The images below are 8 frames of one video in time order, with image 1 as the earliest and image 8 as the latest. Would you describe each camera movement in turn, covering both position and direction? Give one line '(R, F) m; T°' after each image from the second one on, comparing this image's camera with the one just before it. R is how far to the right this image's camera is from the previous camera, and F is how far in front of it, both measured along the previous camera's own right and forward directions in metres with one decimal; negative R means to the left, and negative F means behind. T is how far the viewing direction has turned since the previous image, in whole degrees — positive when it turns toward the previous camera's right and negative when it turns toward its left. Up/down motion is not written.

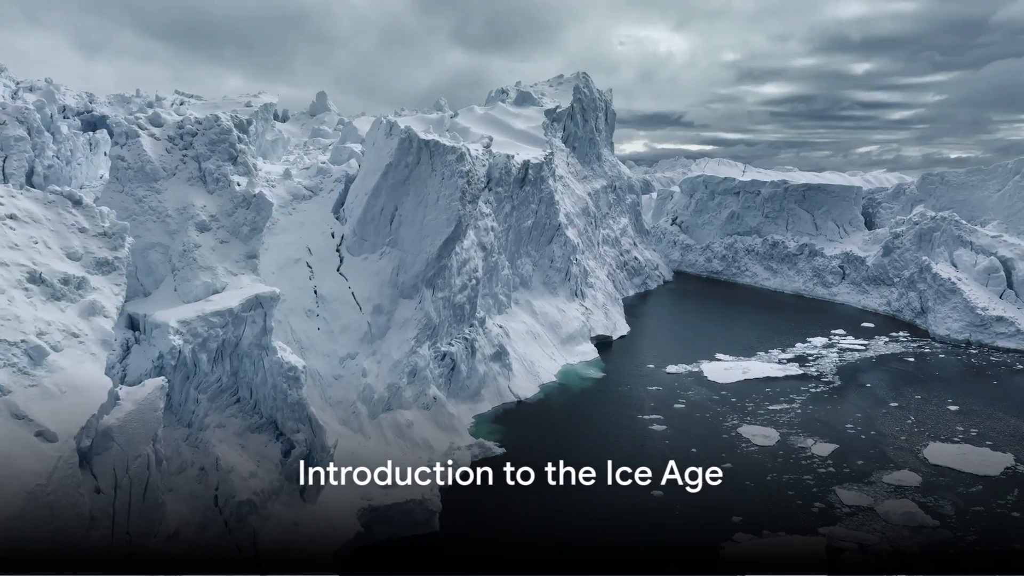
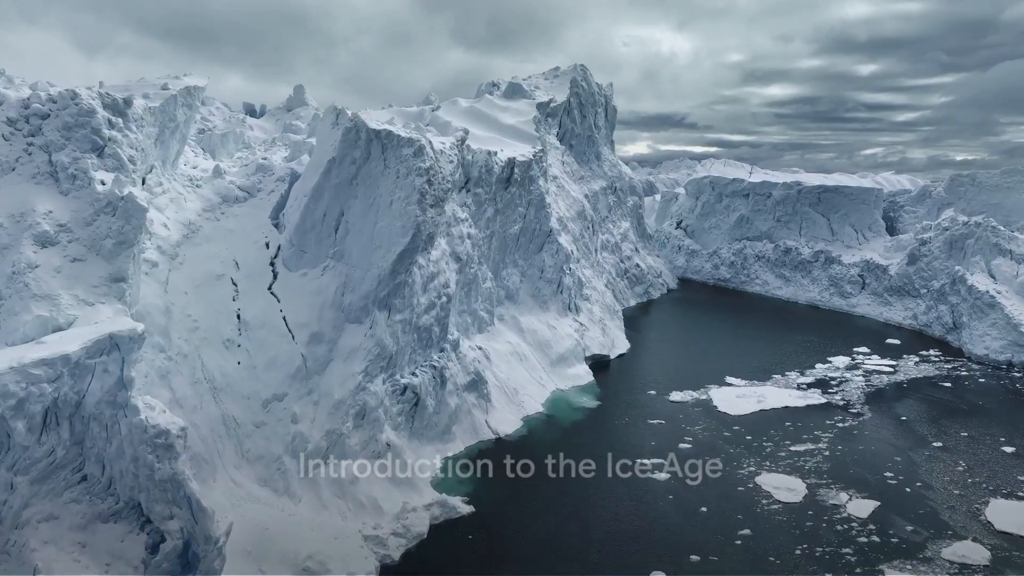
(+1.3, +6.9) m; 0°
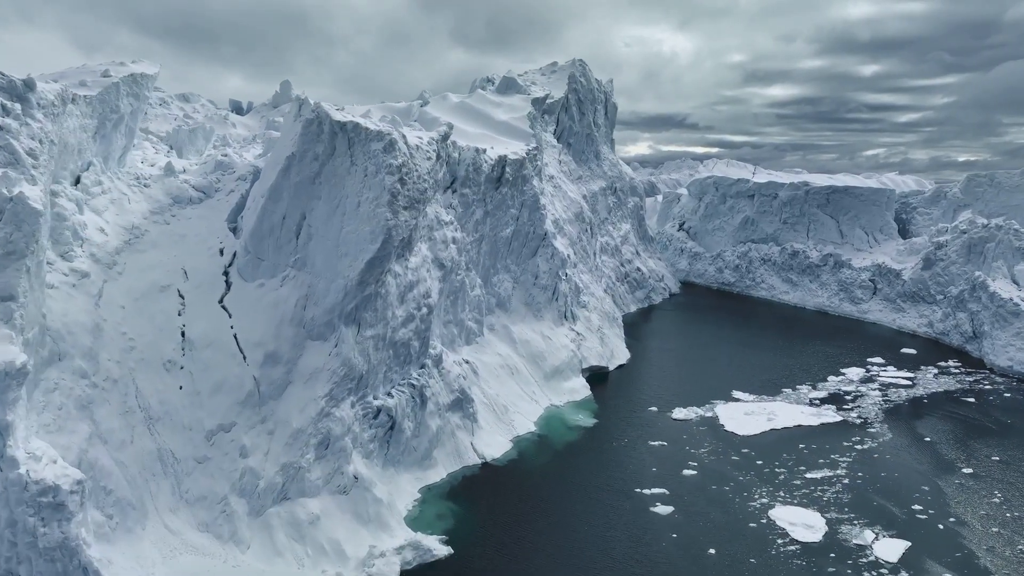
(+0.6, +3.6) m; 0°
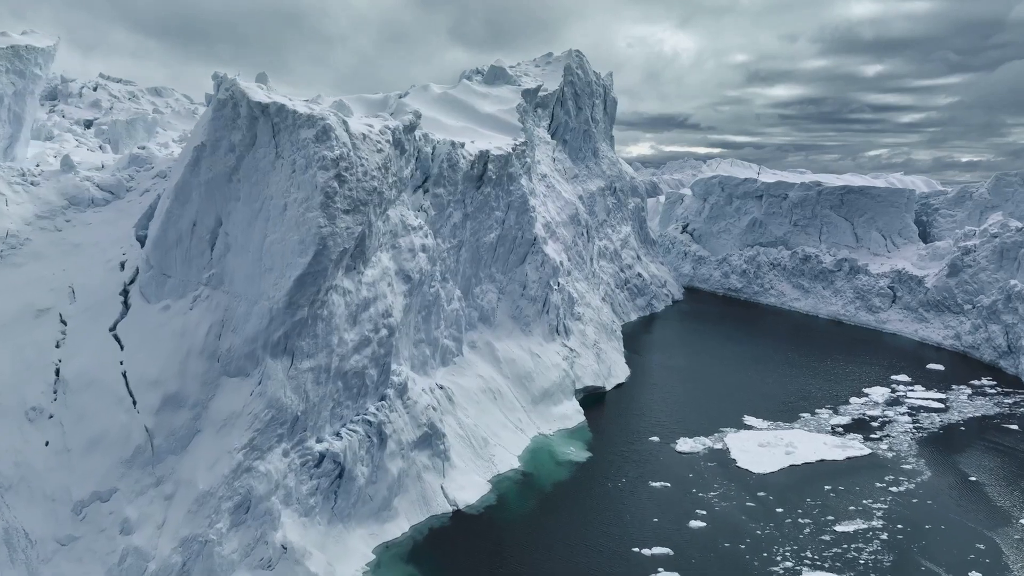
(+1.0, +5.6) m; 0°
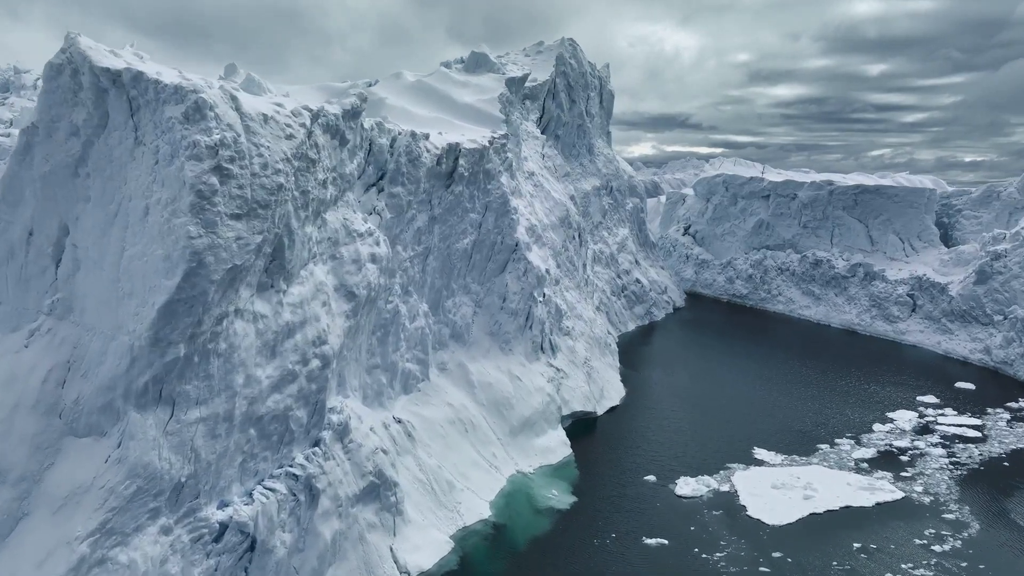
(+1.3, +5.7) m; 0°
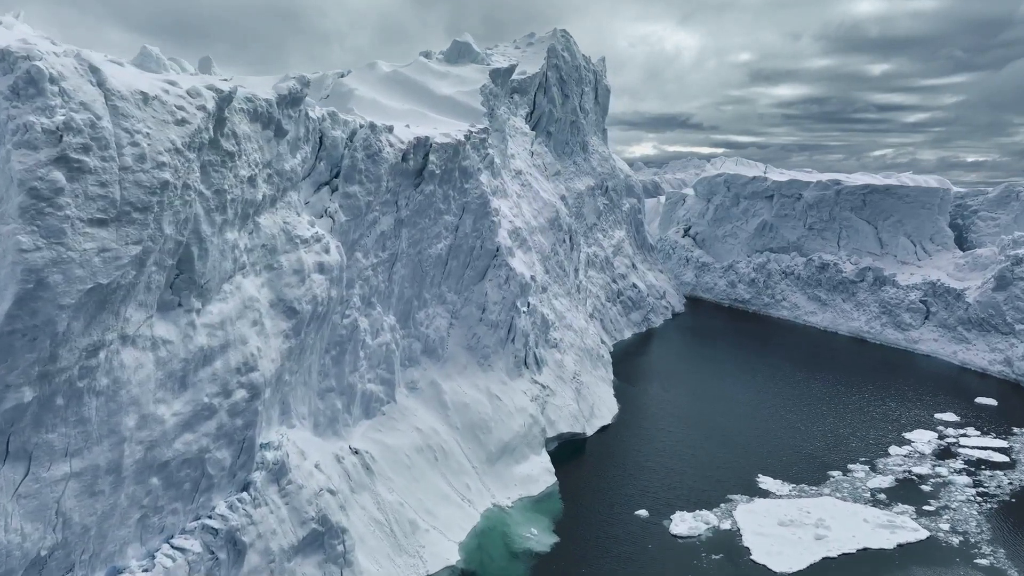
(+1.0, +3.8) m; 0°
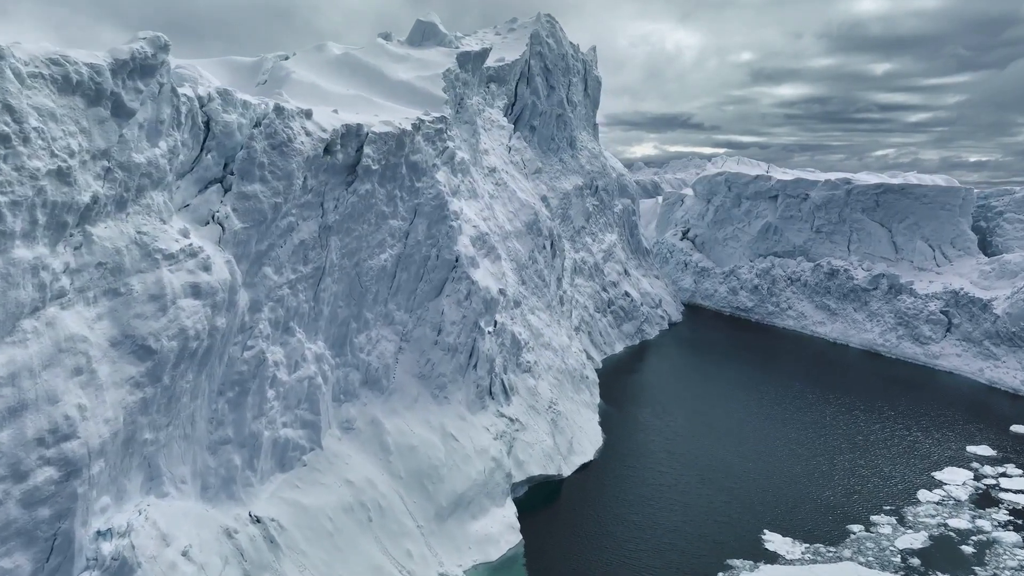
(+1.7, +5.9) m; 0°
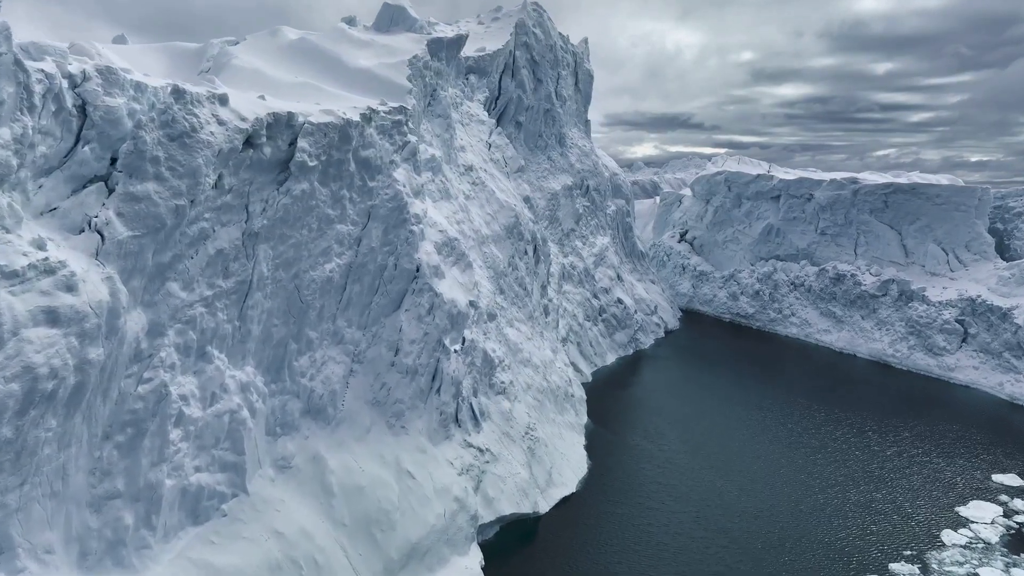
(+1.2, +4.0) m; 0°
